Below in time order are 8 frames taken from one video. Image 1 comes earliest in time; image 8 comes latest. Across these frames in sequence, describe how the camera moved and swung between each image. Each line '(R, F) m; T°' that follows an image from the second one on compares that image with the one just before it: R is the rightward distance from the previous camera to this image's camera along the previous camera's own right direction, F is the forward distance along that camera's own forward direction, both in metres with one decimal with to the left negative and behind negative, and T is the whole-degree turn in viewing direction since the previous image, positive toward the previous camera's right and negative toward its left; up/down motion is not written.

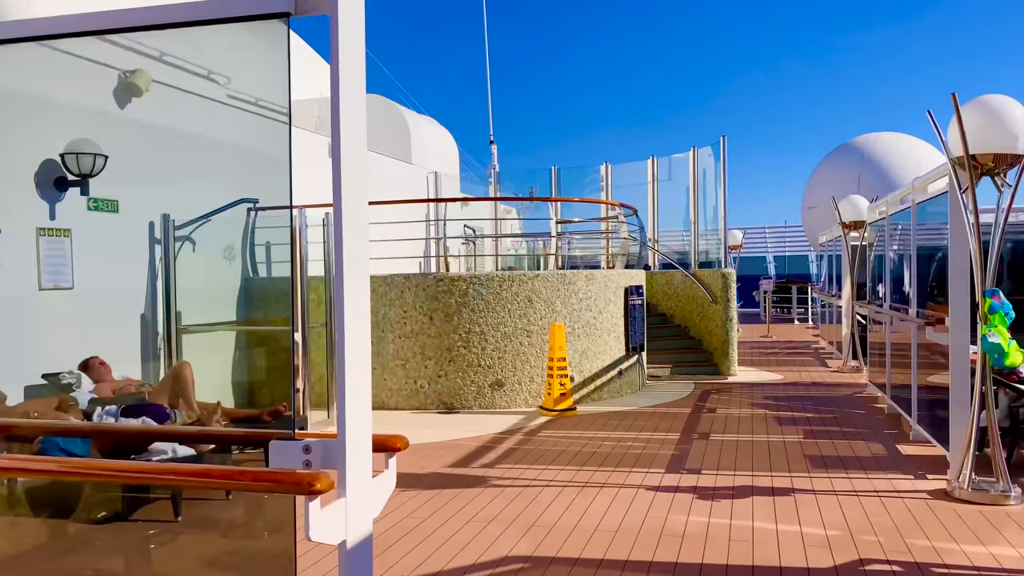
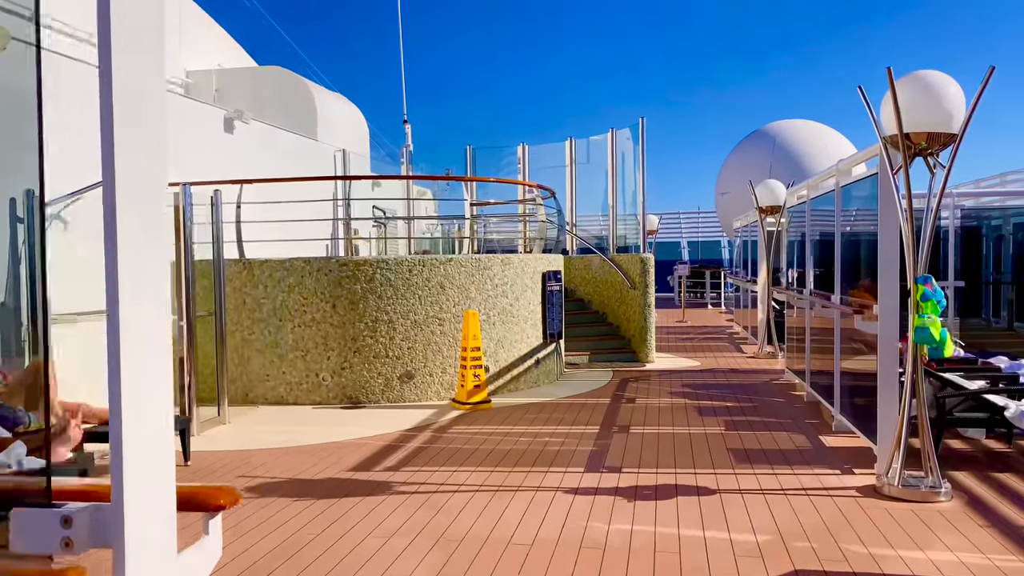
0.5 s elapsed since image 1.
(+0.1, +0.4) m; +6°
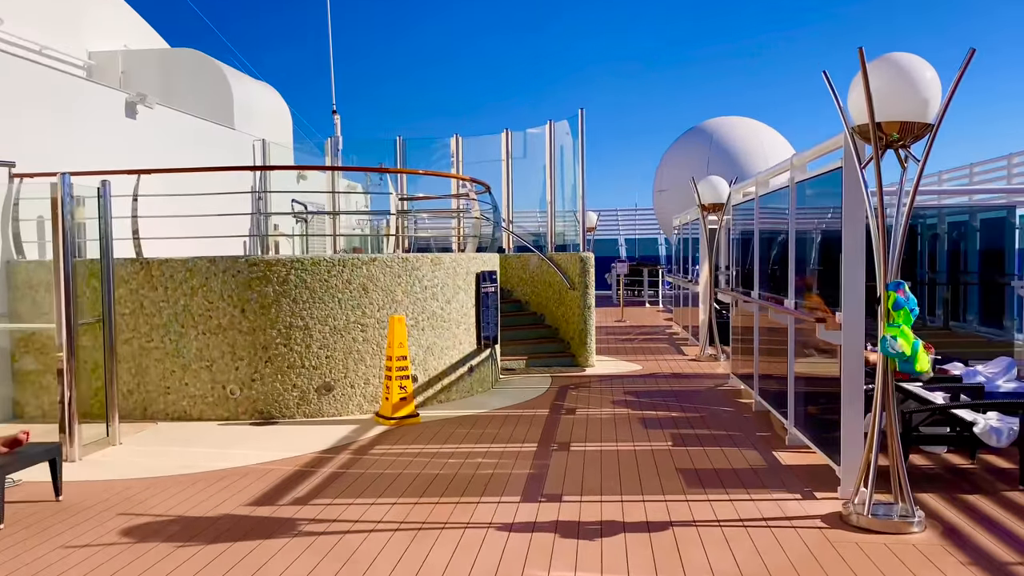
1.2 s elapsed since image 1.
(+0.1, +0.5) m; +4°
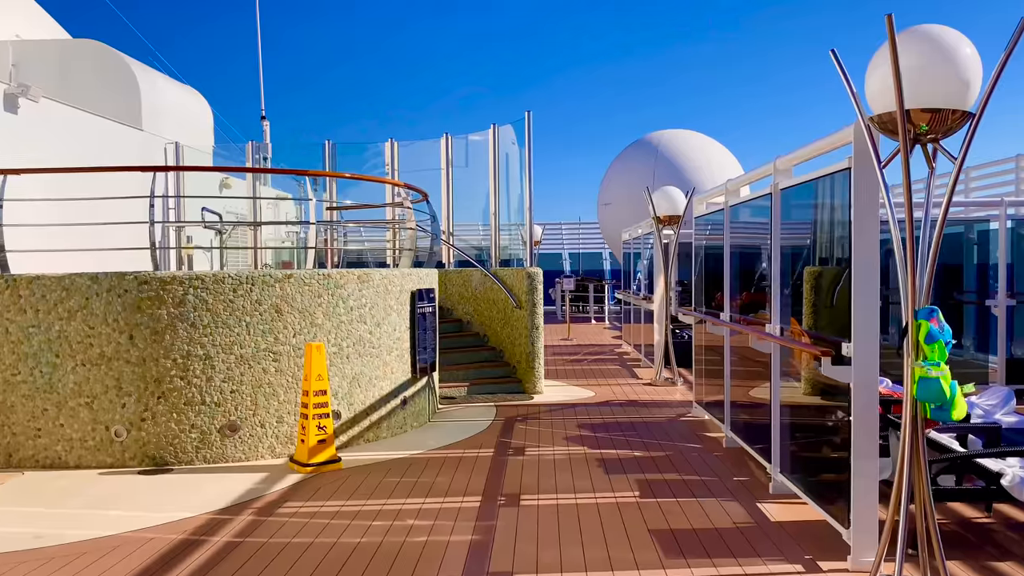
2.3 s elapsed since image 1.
(0.0, +0.8) m; +4°
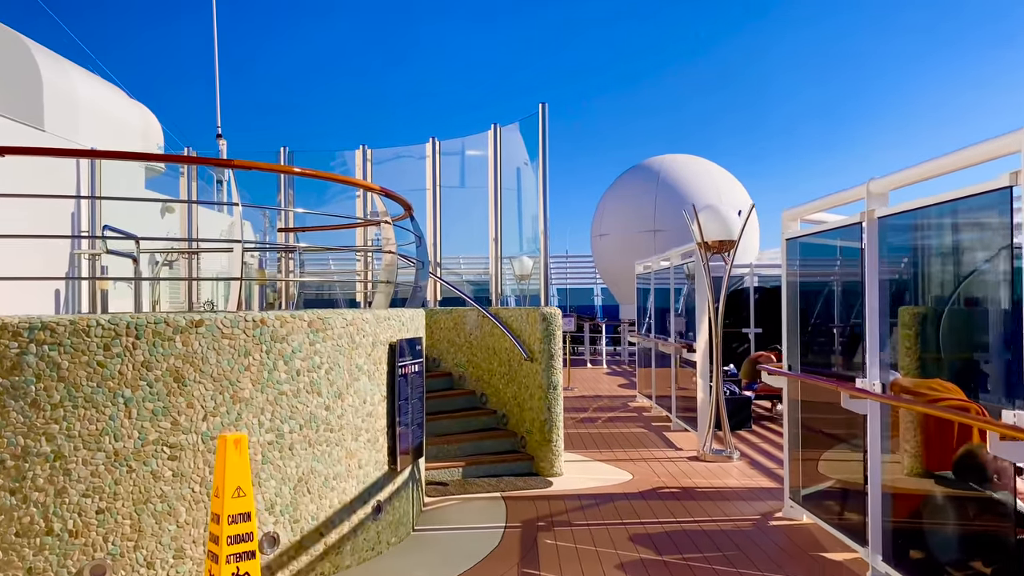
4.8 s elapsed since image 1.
(-0.3, +1.9) m; +2°
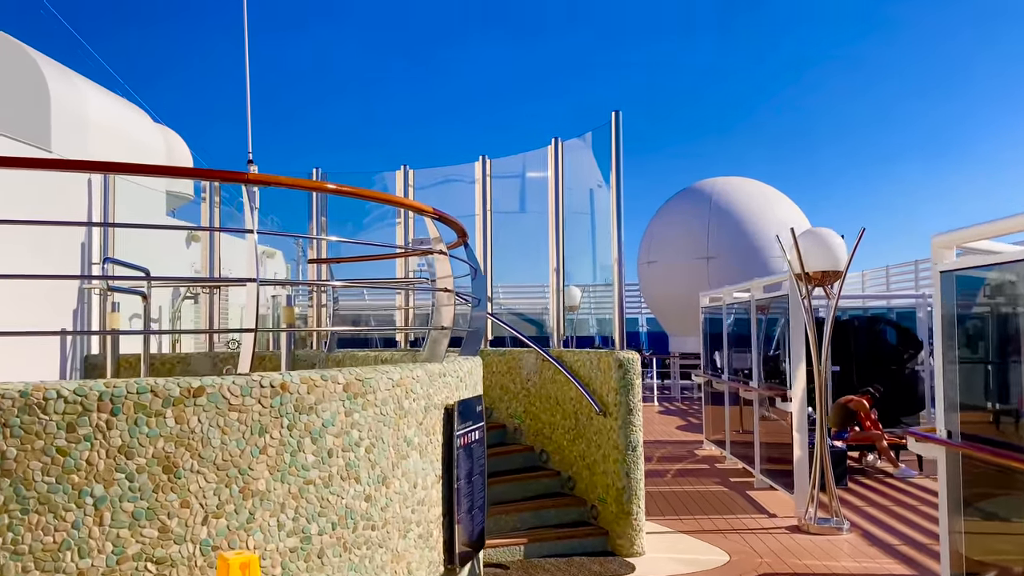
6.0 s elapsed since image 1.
(-0.2, +0.9) m; -2°
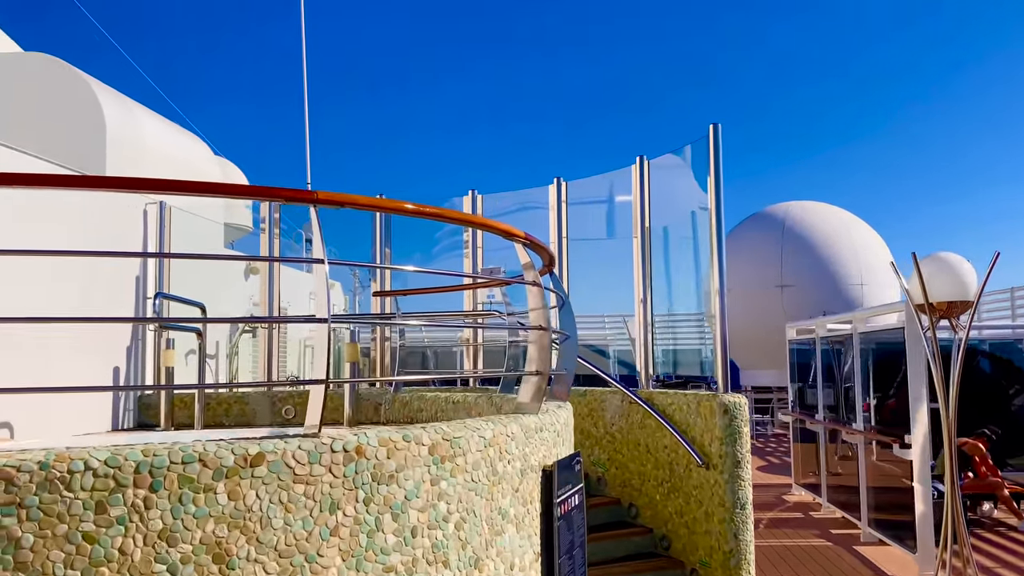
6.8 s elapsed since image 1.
(-0.2, +0.5) m; -4°
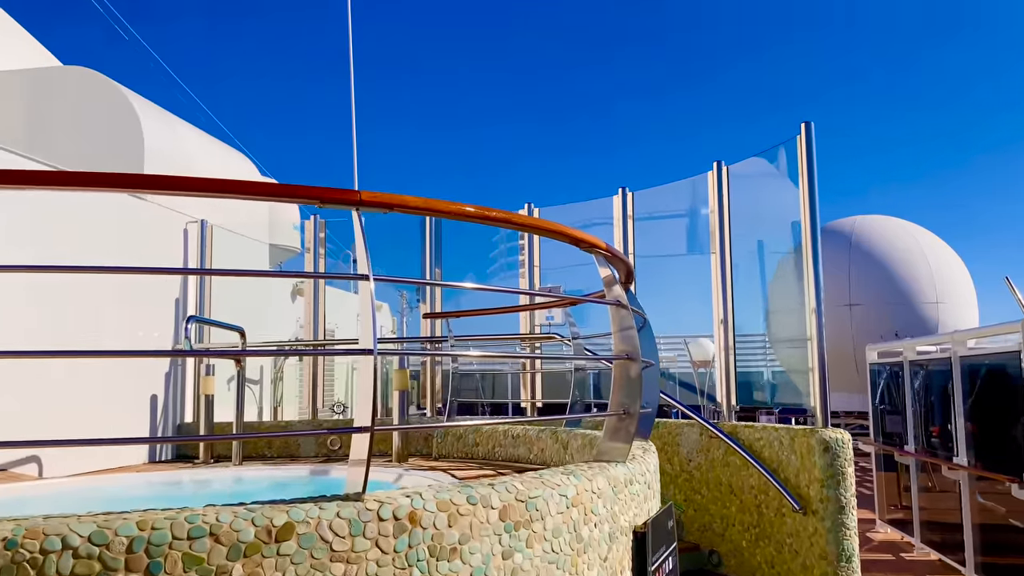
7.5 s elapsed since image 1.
(-0.1, +0.5) m; -3°
